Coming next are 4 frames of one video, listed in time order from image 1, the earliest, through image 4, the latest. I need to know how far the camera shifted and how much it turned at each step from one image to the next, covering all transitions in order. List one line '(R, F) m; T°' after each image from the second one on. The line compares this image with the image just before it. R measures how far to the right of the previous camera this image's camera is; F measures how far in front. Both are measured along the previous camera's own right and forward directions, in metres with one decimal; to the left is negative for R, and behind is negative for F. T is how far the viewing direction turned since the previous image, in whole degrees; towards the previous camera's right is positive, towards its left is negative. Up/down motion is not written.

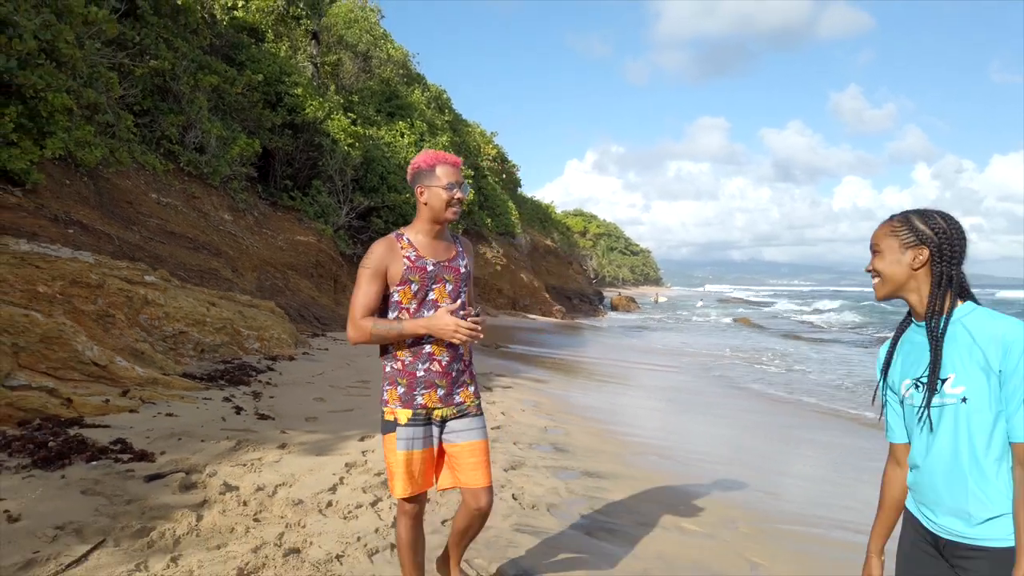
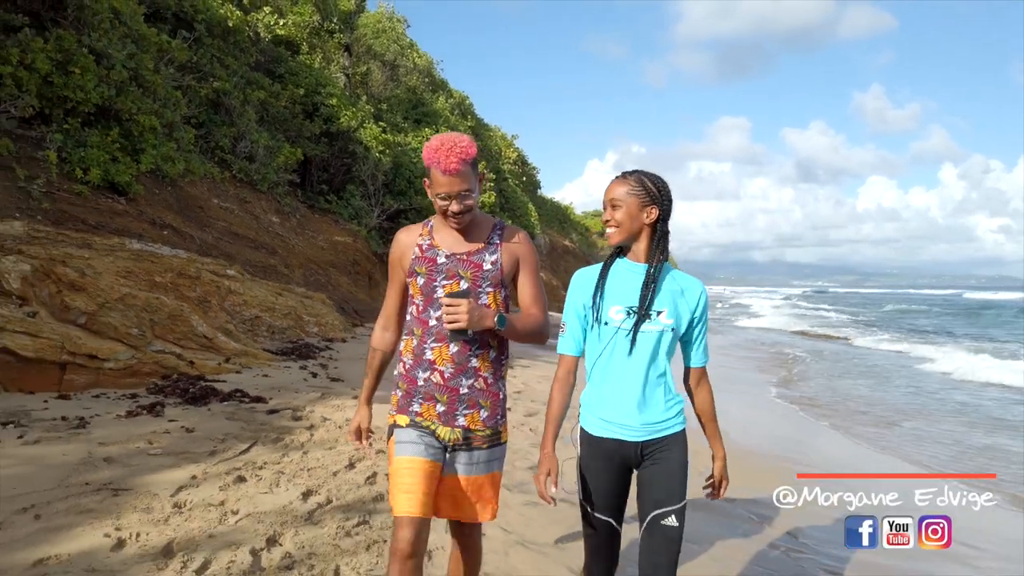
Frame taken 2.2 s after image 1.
(0.0, -1.3) m; -2°
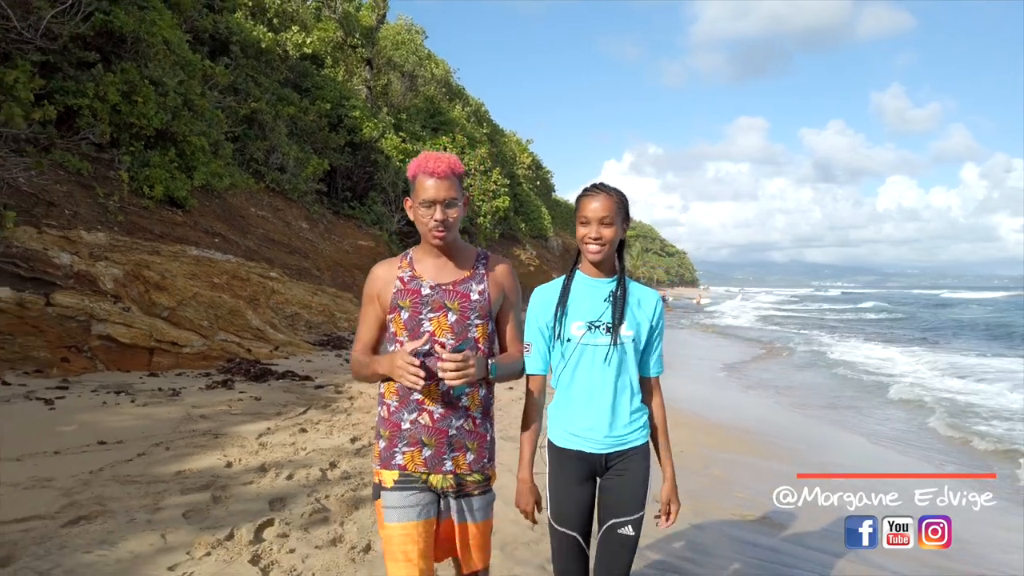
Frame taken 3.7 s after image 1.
(+0.2, -1.1) m; -2°
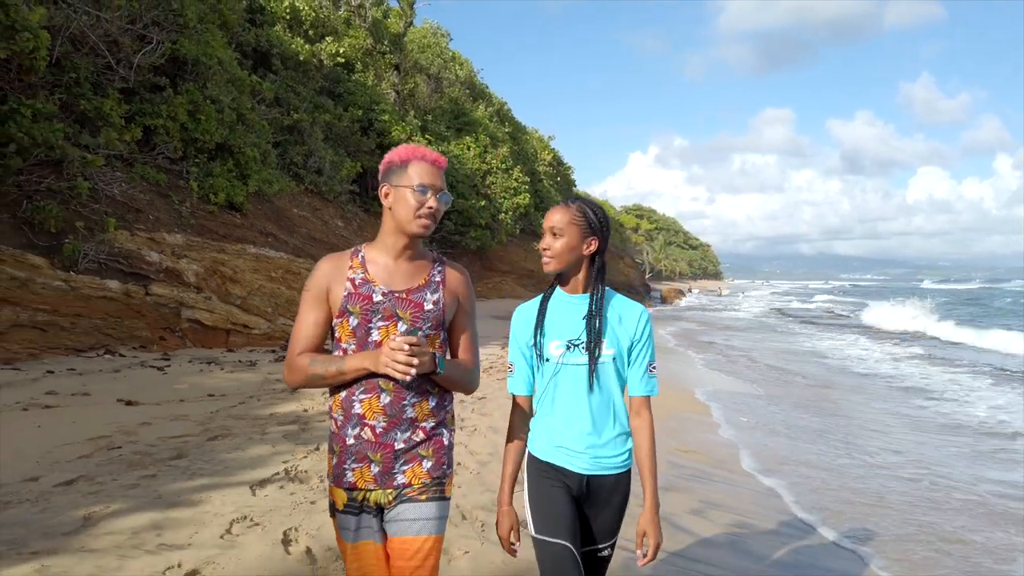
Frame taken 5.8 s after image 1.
(+0.2, -1.3) m; -2°
